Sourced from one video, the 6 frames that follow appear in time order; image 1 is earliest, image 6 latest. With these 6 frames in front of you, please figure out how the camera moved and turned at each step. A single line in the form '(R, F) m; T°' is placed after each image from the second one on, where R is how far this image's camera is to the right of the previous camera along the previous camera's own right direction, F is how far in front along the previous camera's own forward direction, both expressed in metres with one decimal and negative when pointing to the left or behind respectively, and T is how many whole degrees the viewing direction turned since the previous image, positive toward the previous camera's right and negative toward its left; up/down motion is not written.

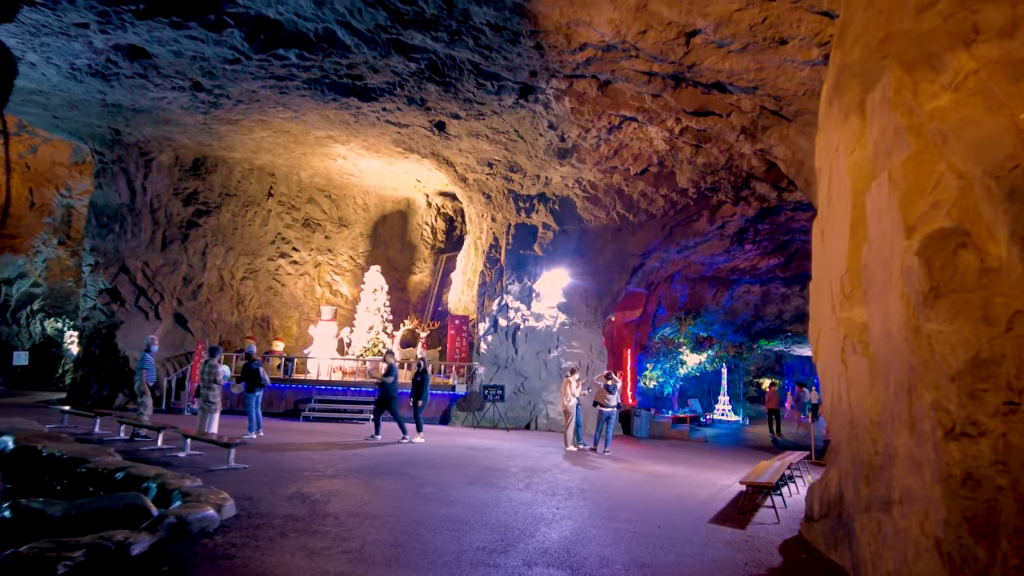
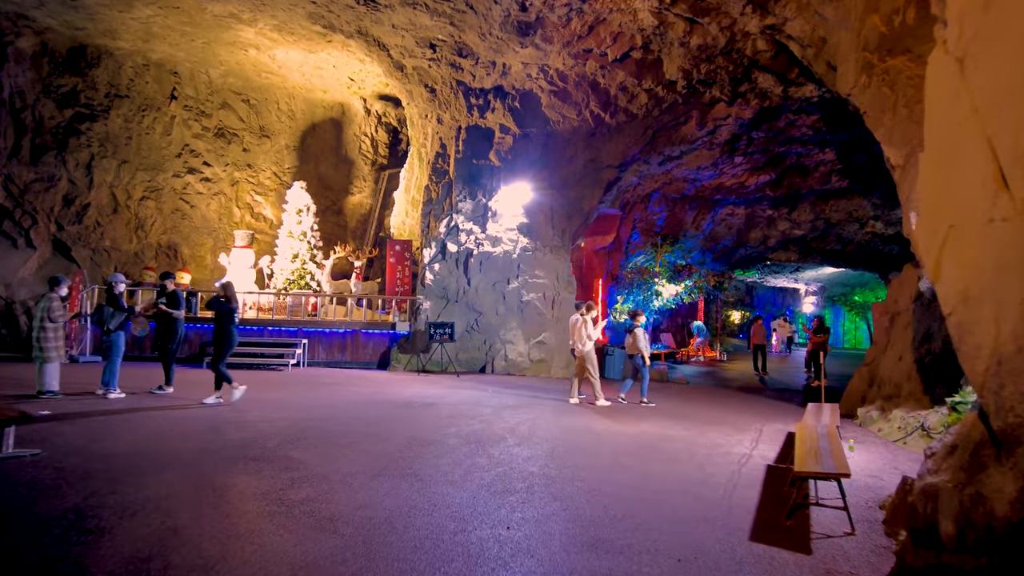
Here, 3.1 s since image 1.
(+0.3, +2.8) m; +3°
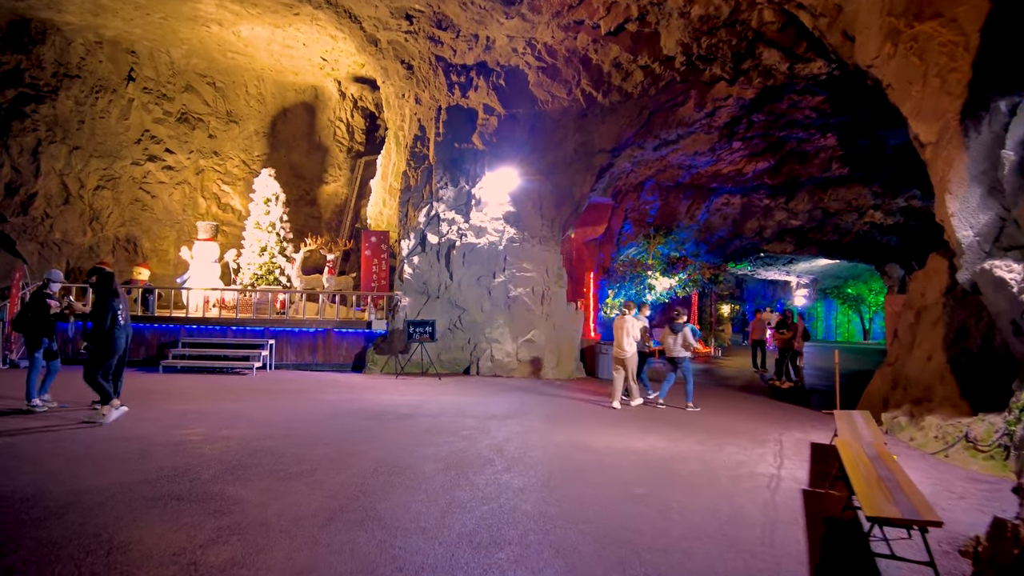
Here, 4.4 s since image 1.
(0.0, +1.1) m; +1°
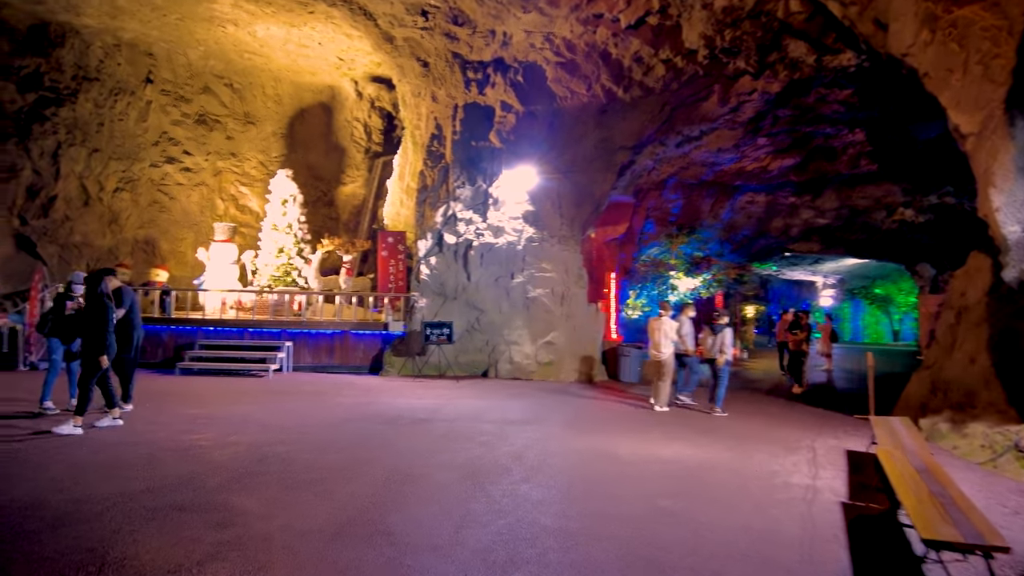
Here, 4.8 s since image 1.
(0.0, +0.3) m; -2°
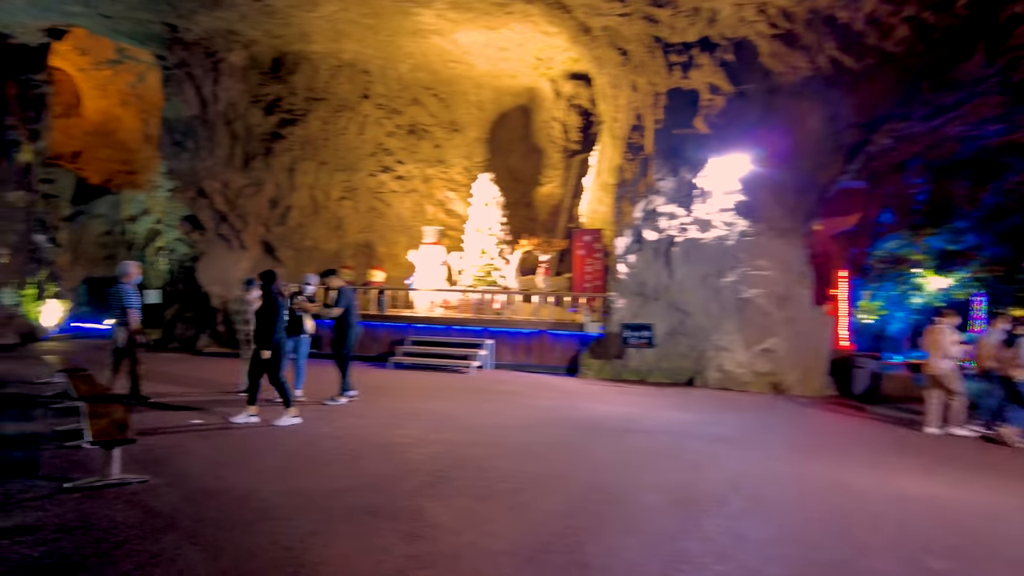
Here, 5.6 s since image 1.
(-0.1, +0.5) m; -17°
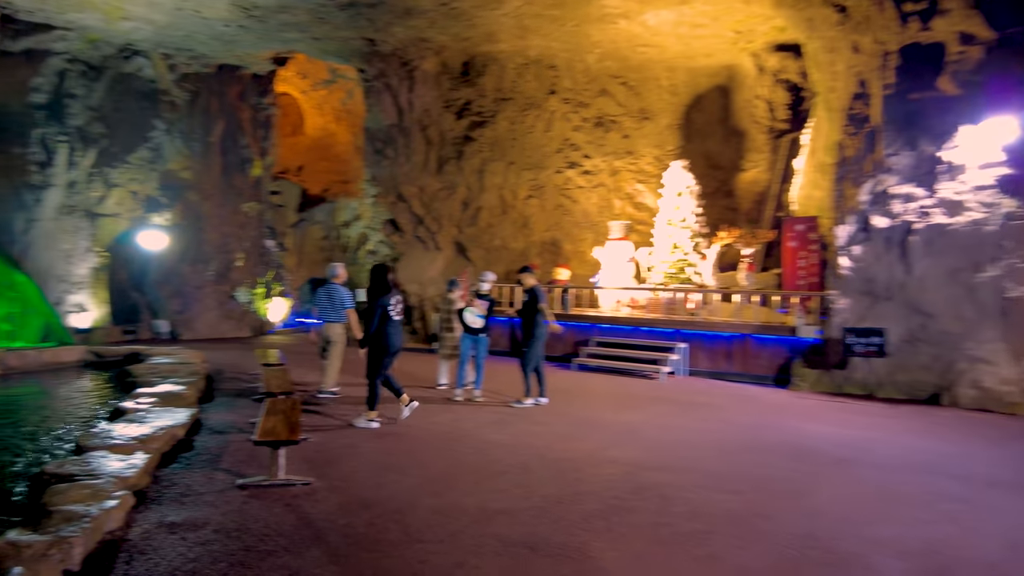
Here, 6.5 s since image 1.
(+0.1, +0.7) m; -17°
